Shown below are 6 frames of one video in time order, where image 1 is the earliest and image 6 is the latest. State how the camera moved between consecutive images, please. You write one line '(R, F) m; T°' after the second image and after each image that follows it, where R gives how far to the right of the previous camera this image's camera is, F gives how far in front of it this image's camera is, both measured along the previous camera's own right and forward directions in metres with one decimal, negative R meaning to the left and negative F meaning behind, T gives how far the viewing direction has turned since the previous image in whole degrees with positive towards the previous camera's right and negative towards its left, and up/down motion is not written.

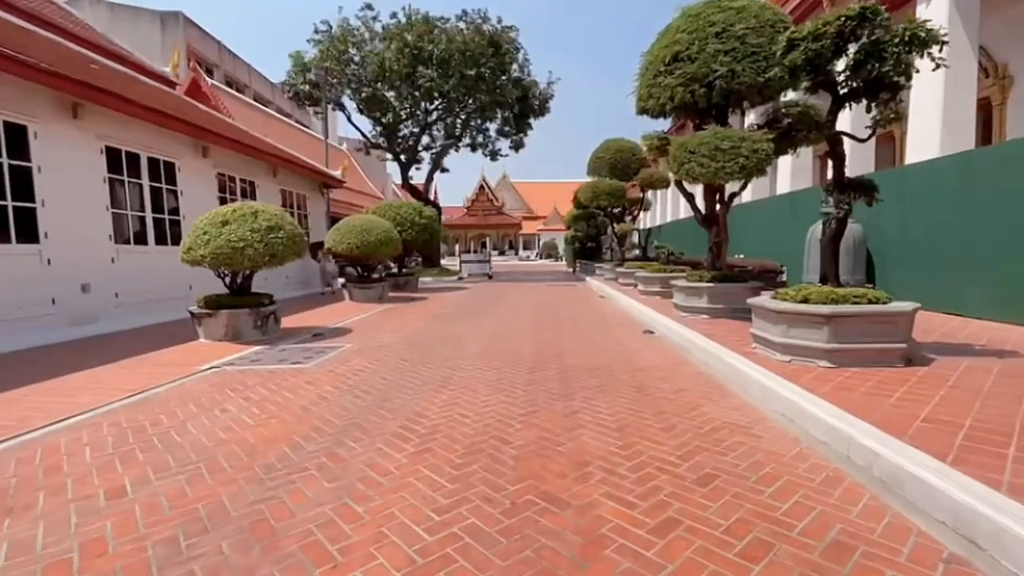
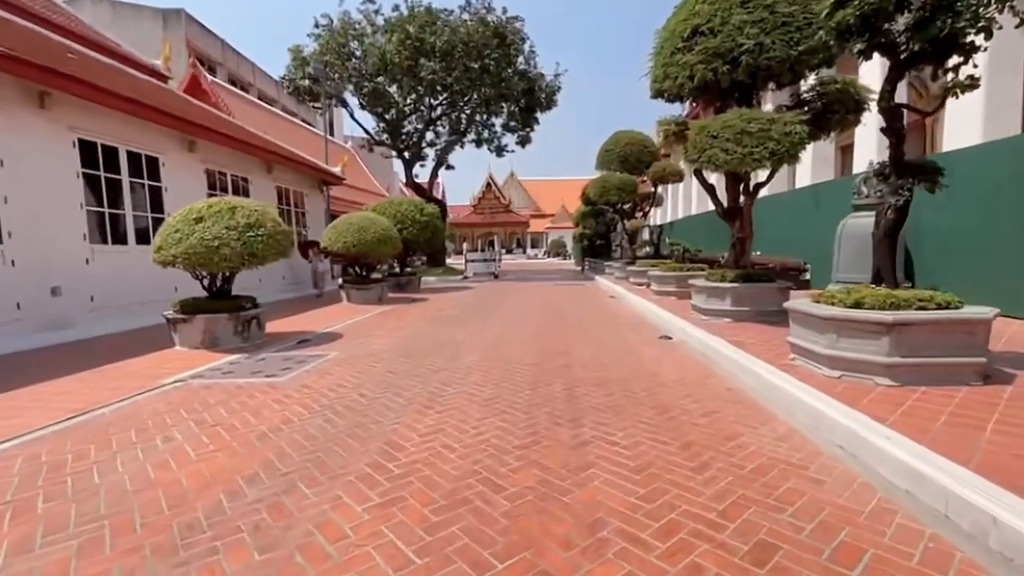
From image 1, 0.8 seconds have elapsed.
(+0.1, +0.7) m; -1°
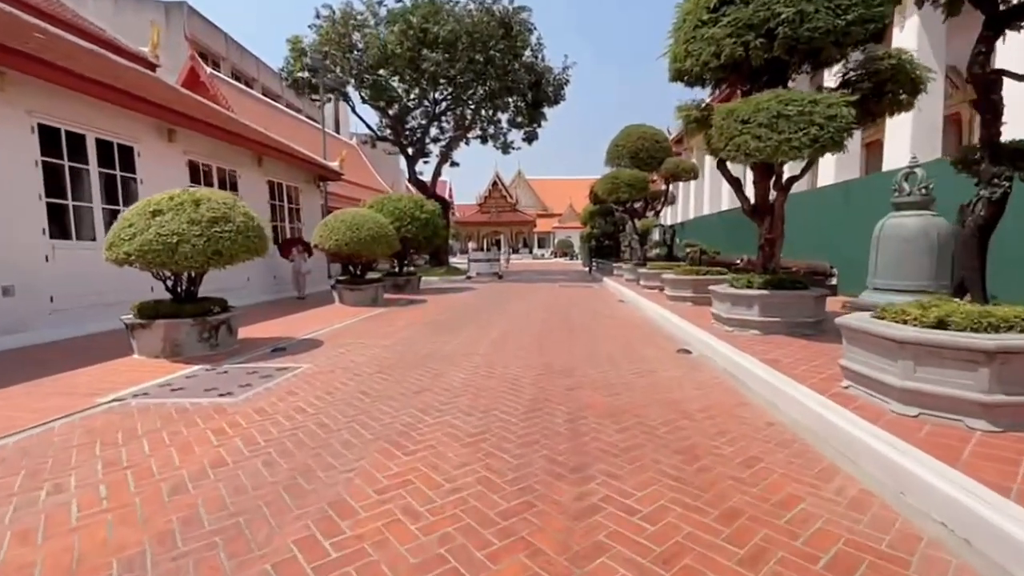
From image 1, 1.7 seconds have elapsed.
(+0.1, +0.9) m; -1°
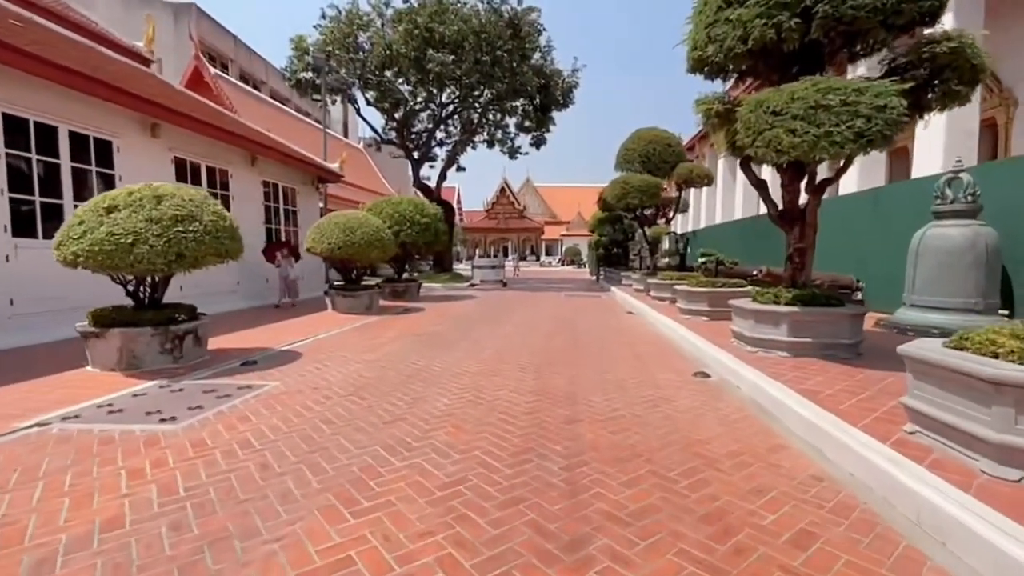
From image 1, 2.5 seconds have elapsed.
(+0.1, +0.7) m; -1°
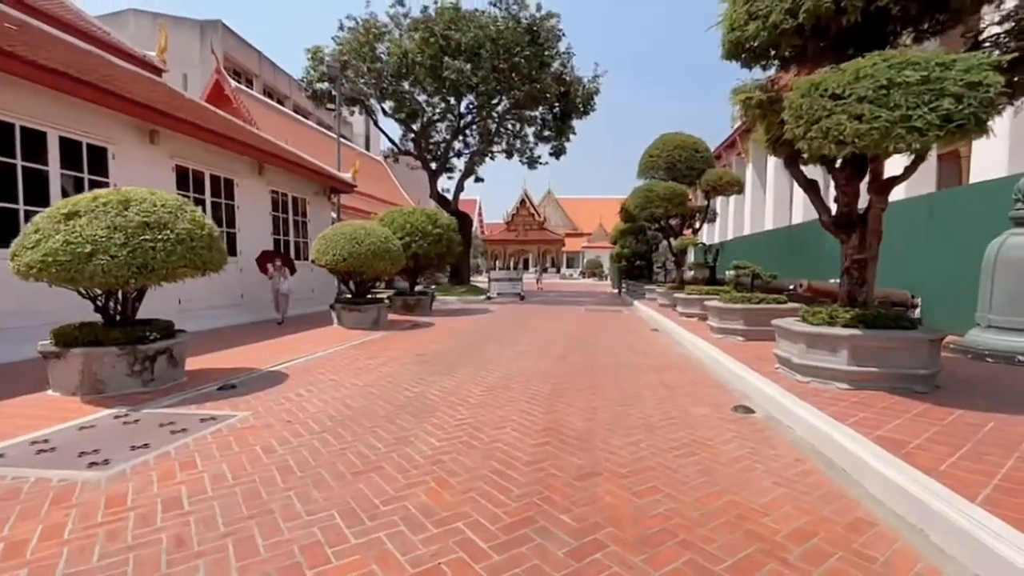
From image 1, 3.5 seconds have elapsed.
(+0.2, +0.8) m; -3°
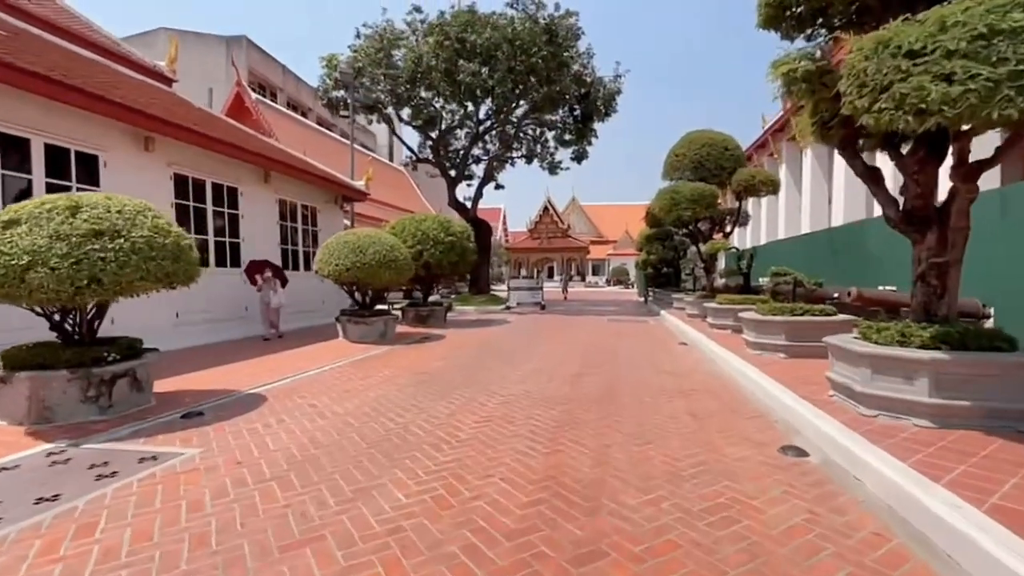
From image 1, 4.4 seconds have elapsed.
(+0.3, +0.8) m; -3°
